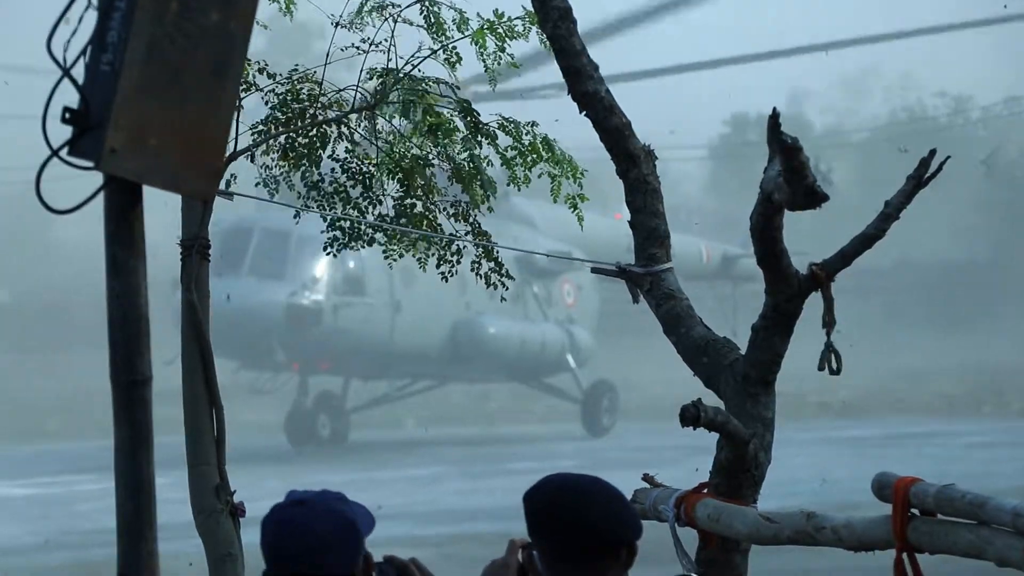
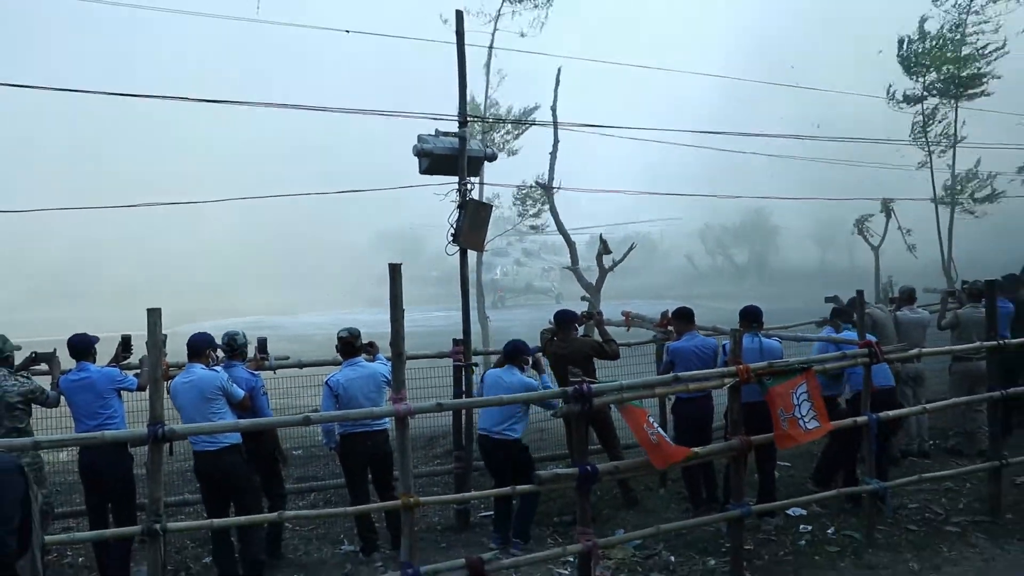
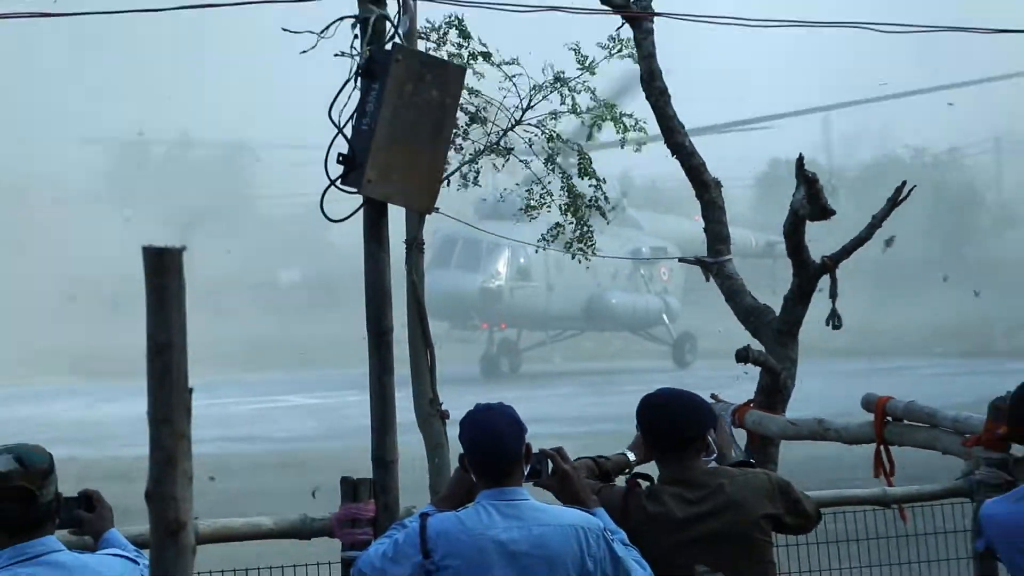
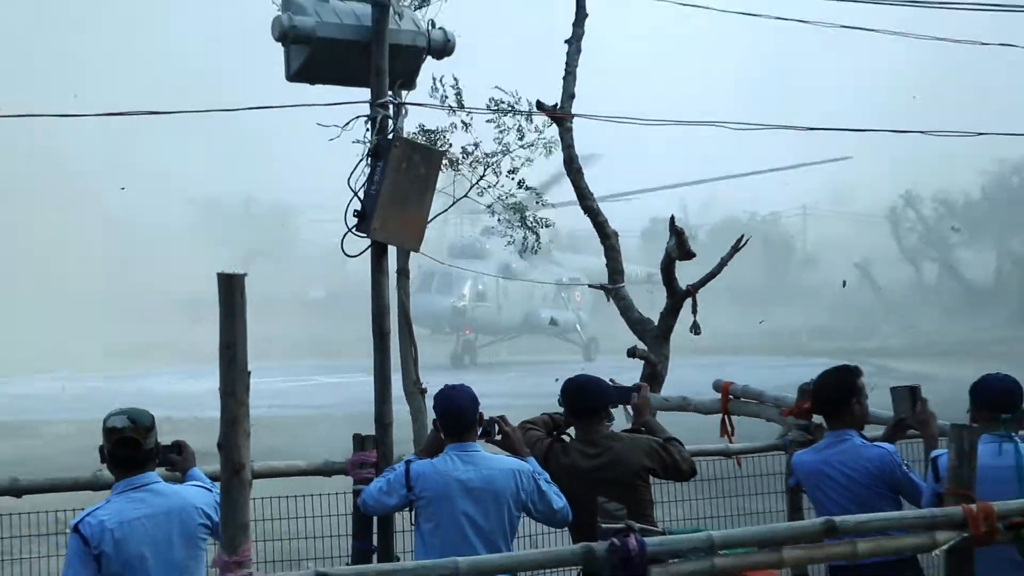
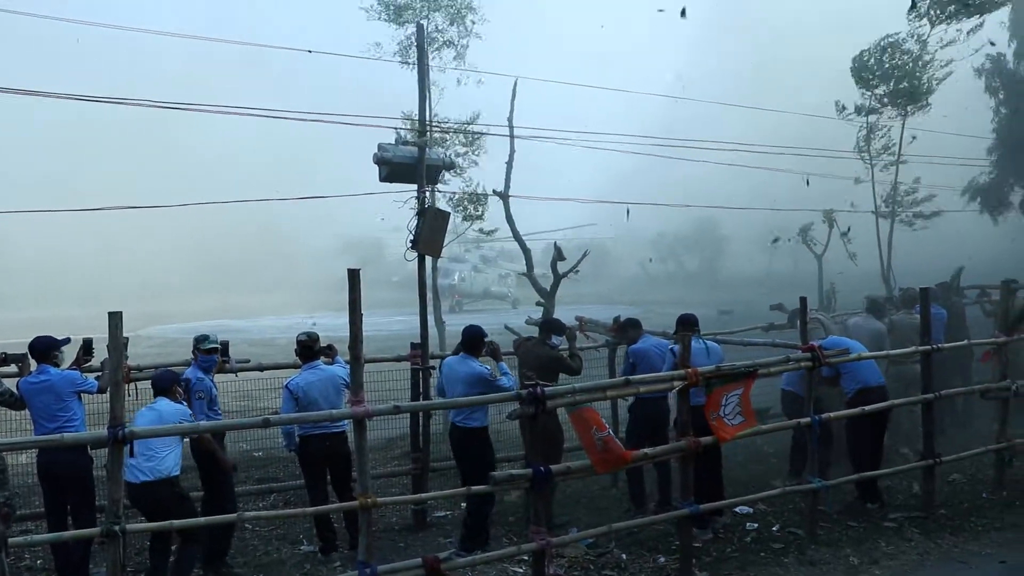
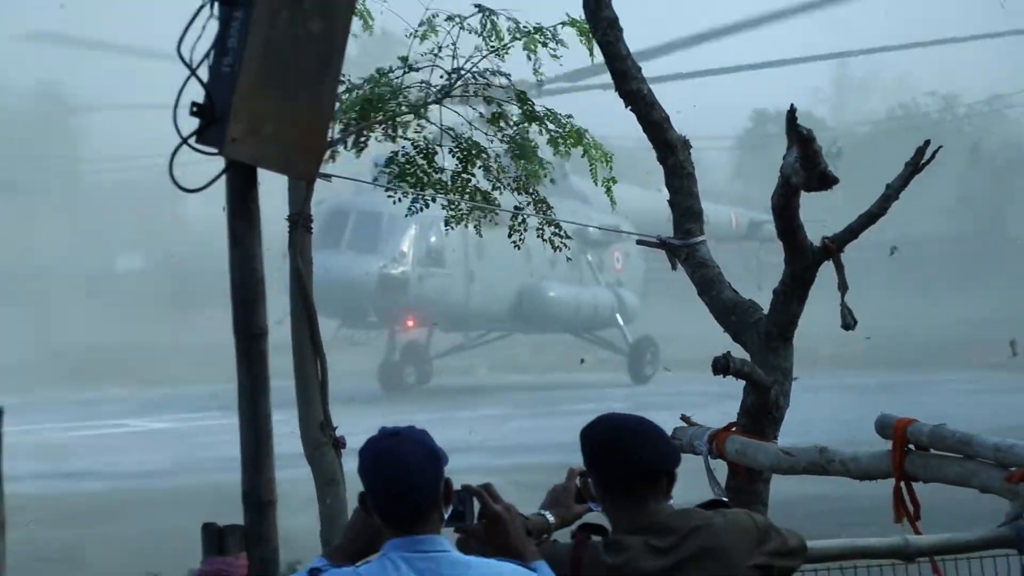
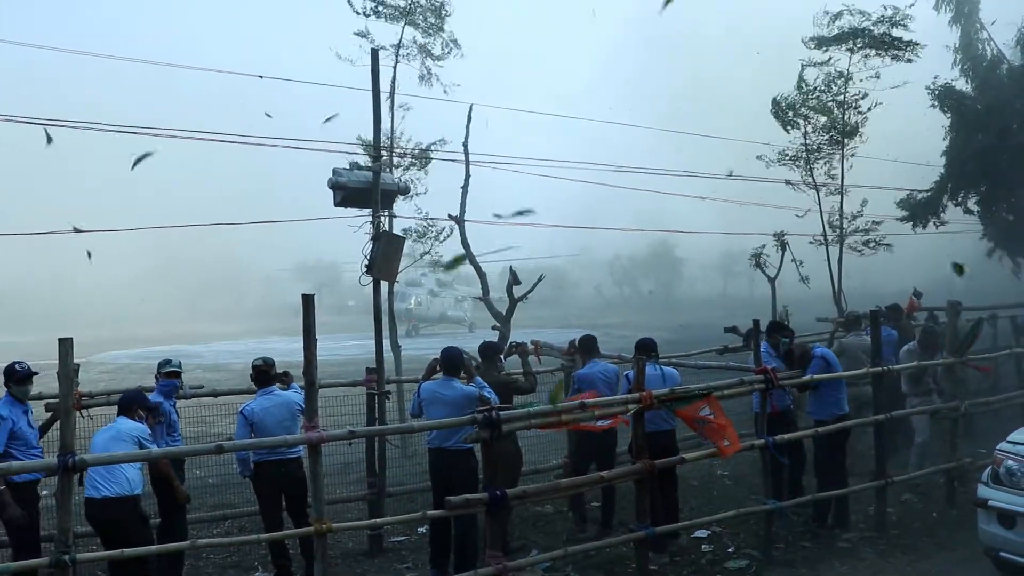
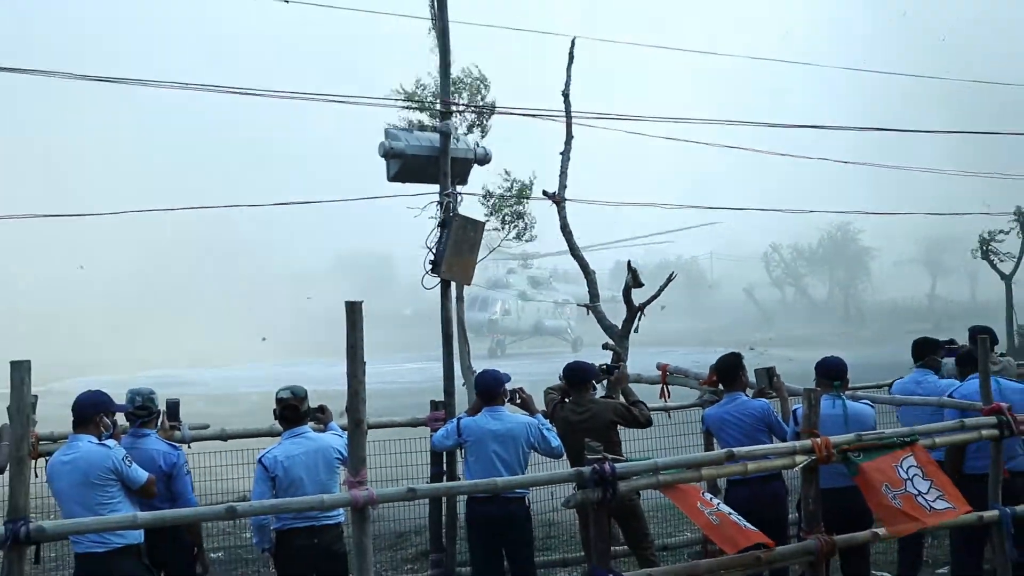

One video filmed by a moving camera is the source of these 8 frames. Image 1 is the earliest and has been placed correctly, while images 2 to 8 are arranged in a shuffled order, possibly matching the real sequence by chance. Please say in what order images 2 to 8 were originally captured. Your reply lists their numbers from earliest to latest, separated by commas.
6, 3, 4, 8, 2, 5, 7
